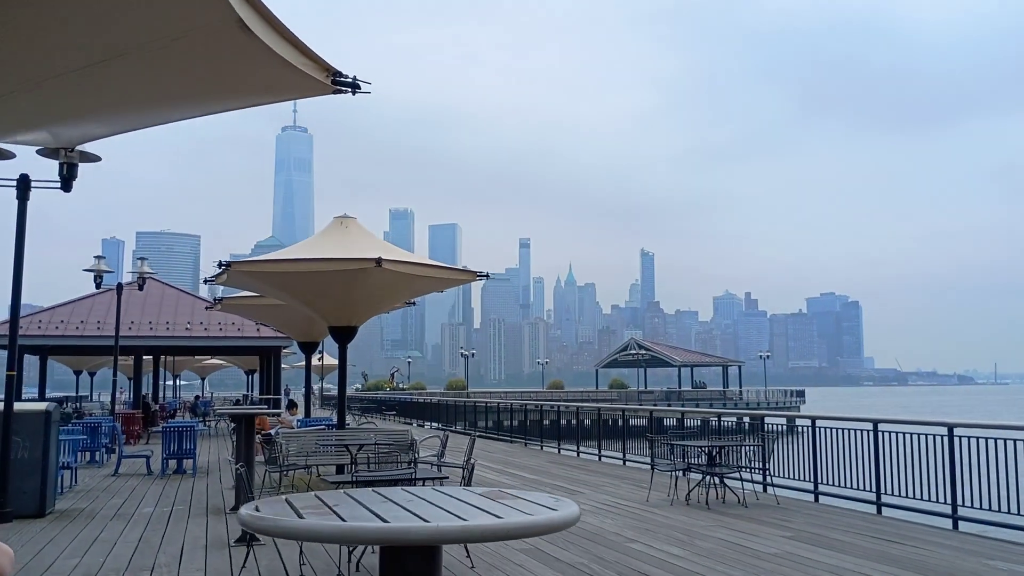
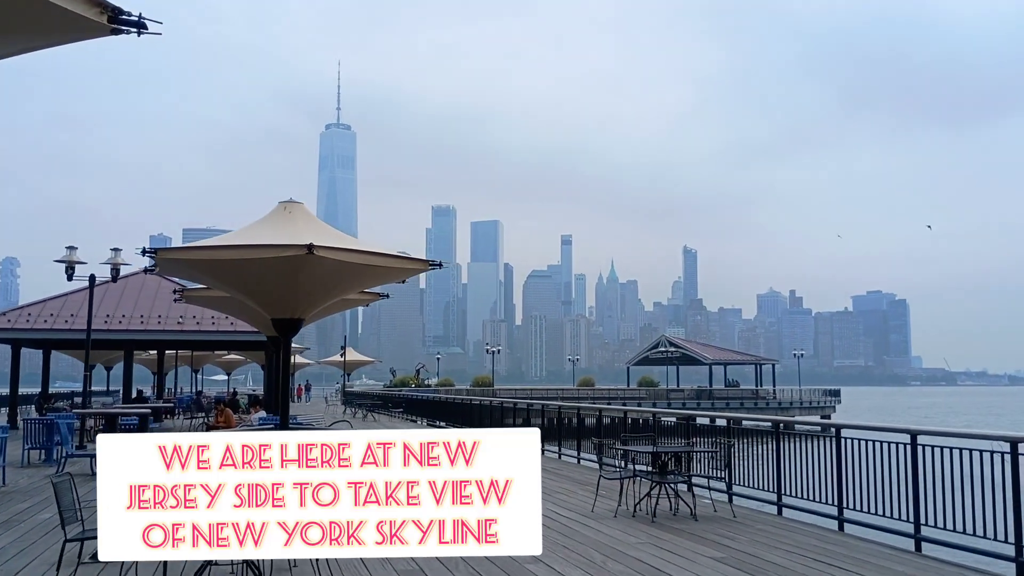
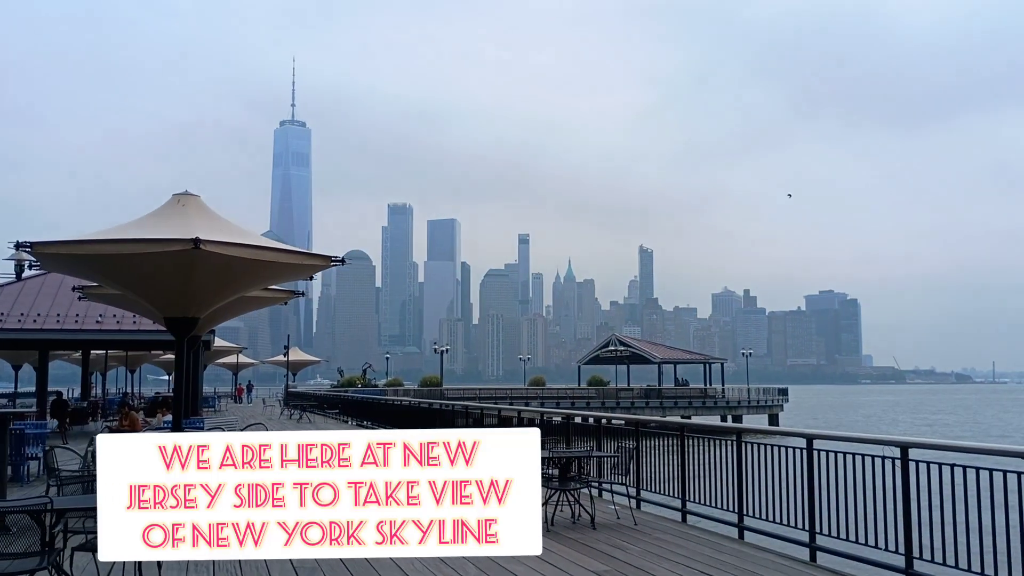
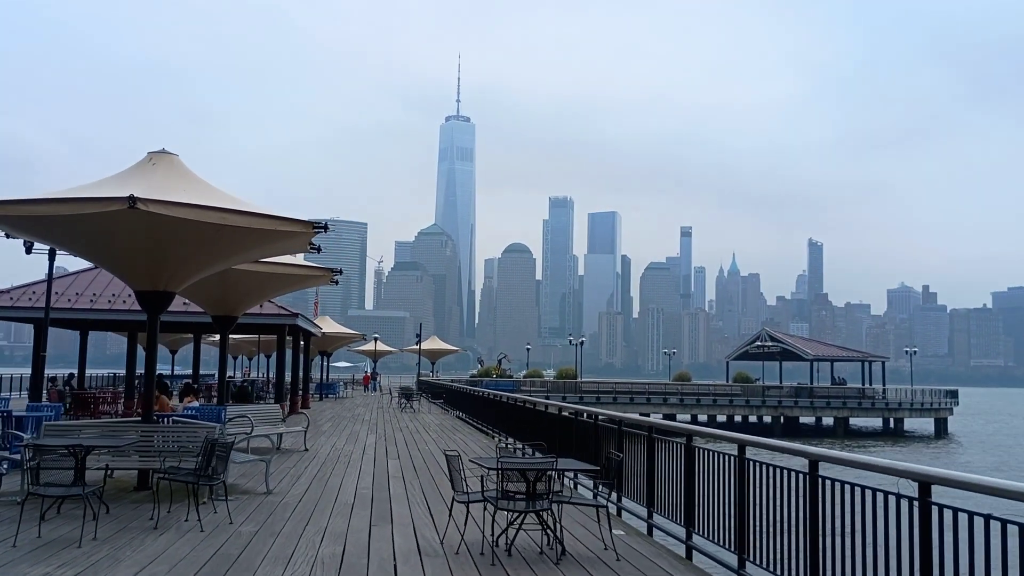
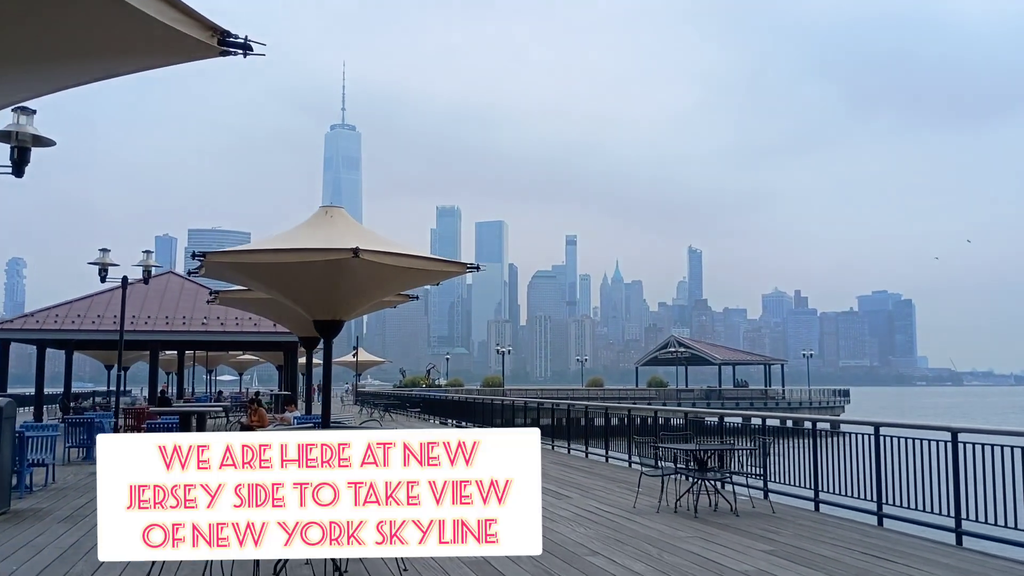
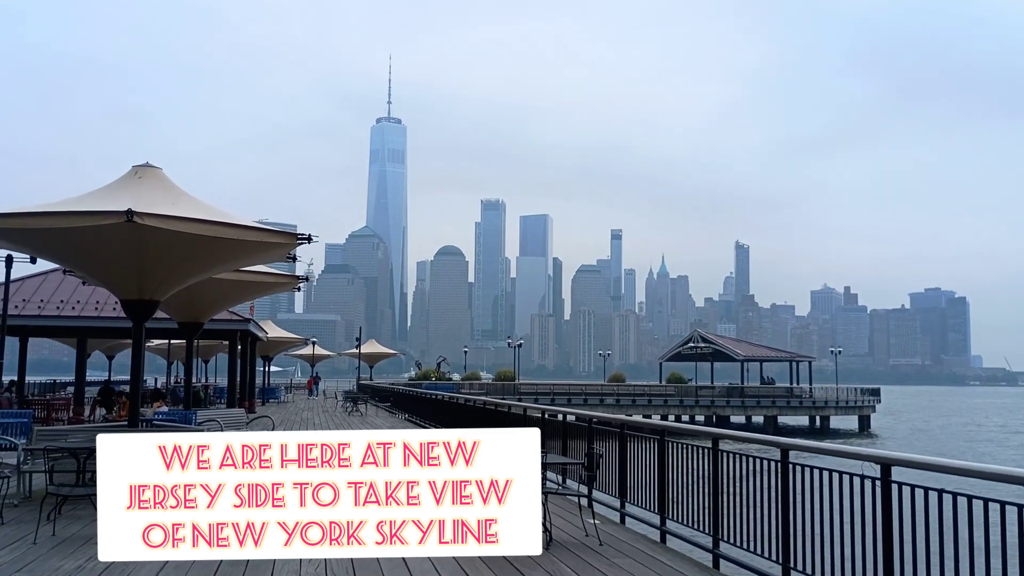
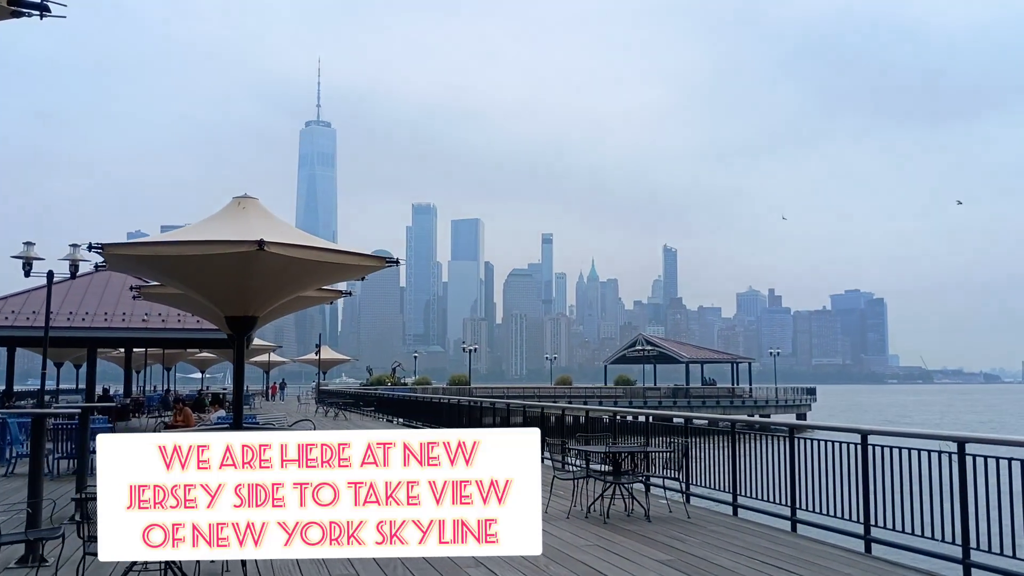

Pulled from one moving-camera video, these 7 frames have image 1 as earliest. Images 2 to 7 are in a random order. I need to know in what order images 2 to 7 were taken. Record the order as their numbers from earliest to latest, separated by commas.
5, 2, 7, 3, 6, 4
